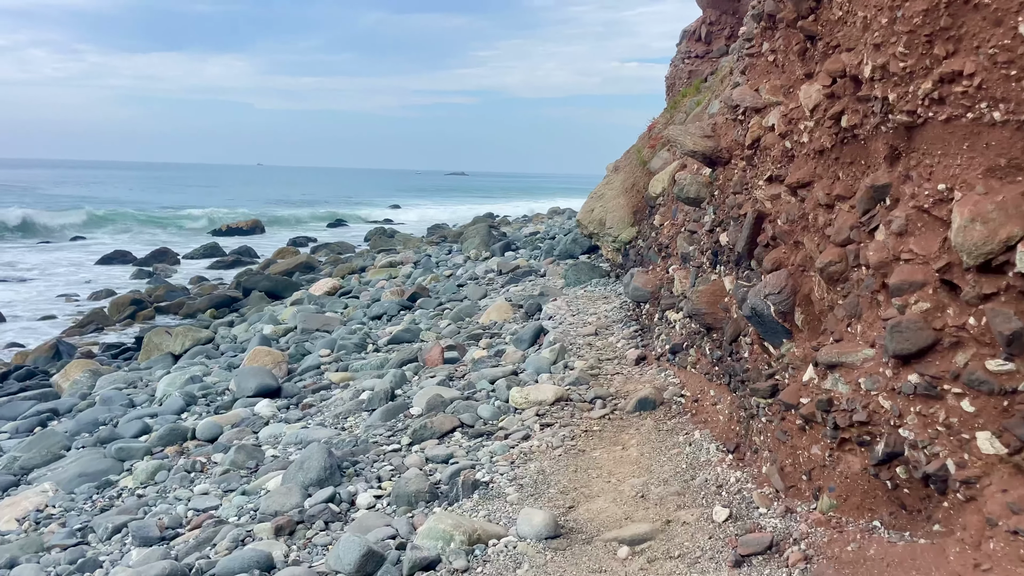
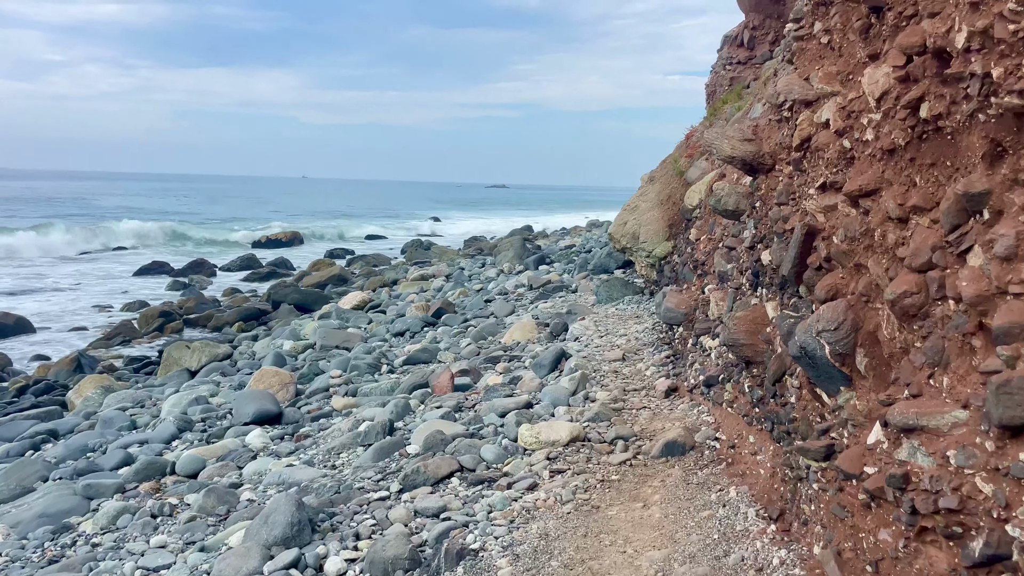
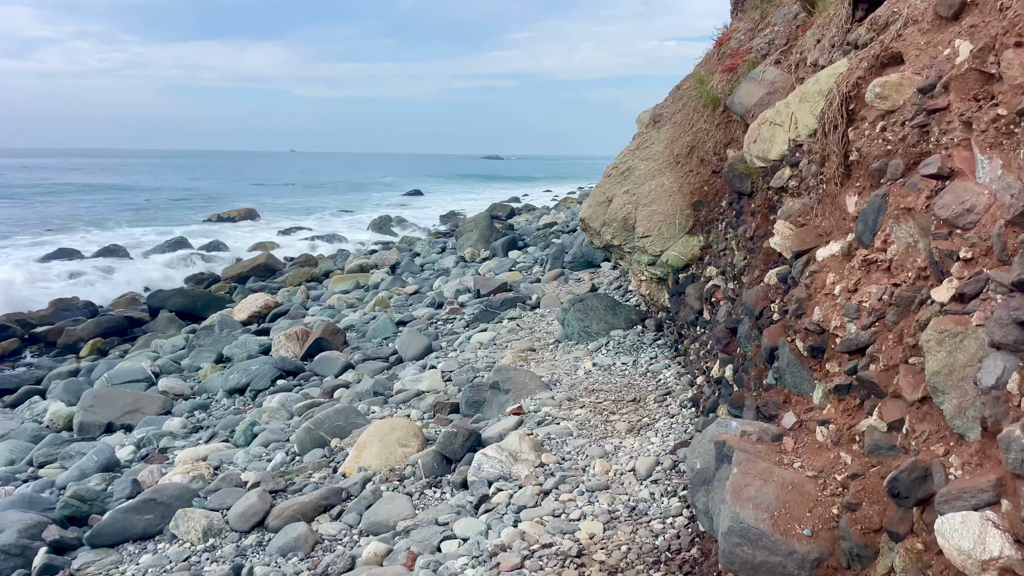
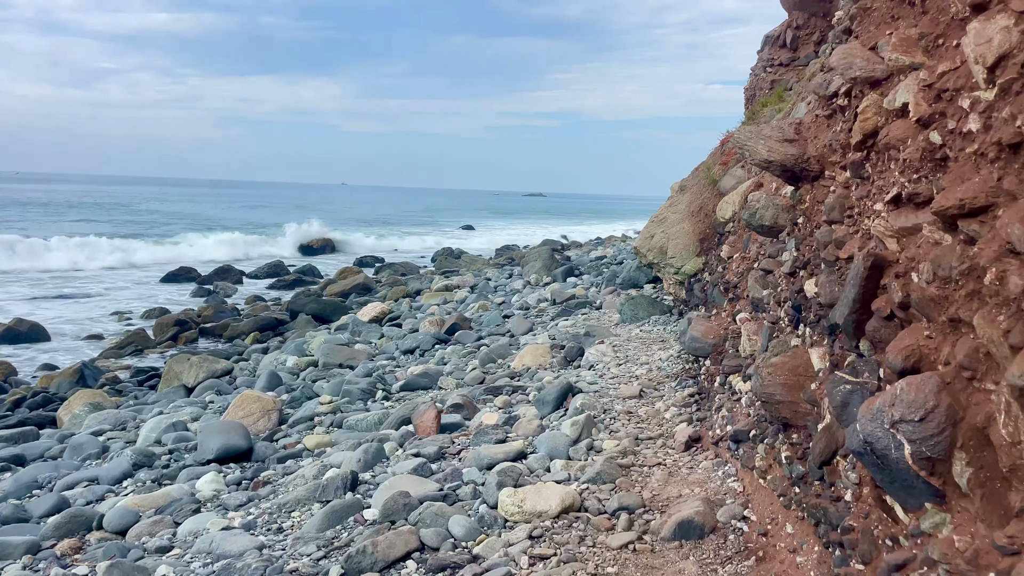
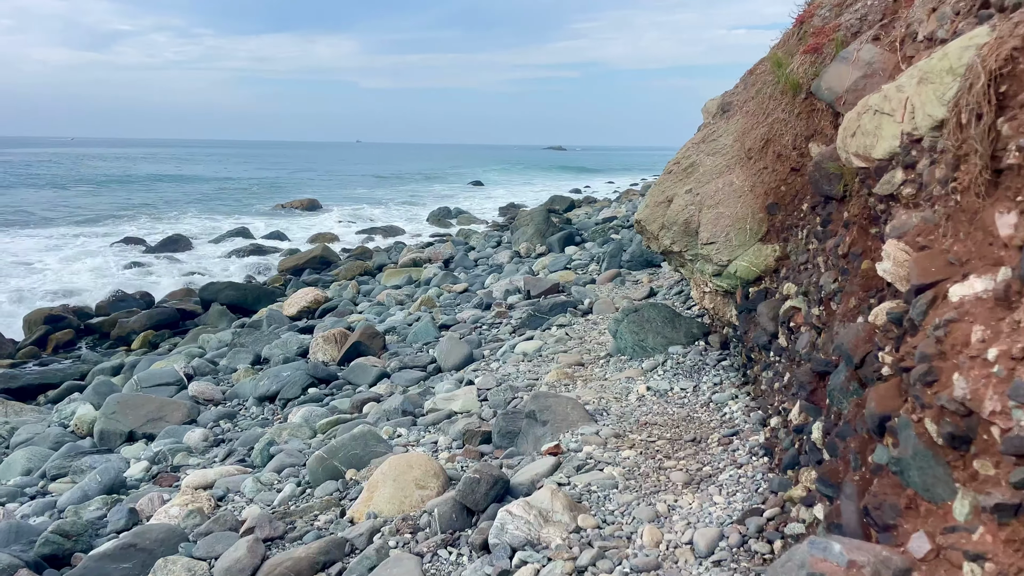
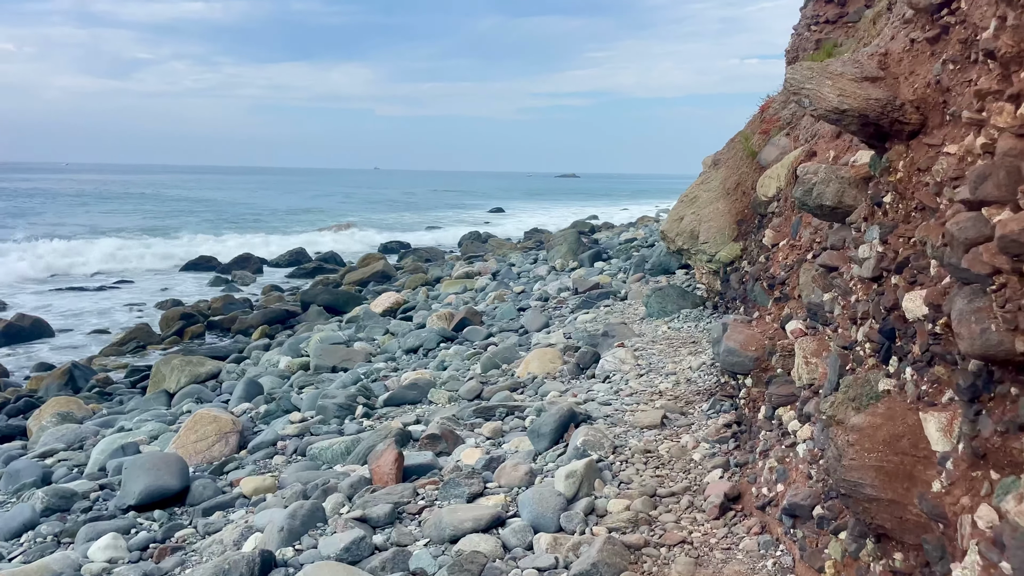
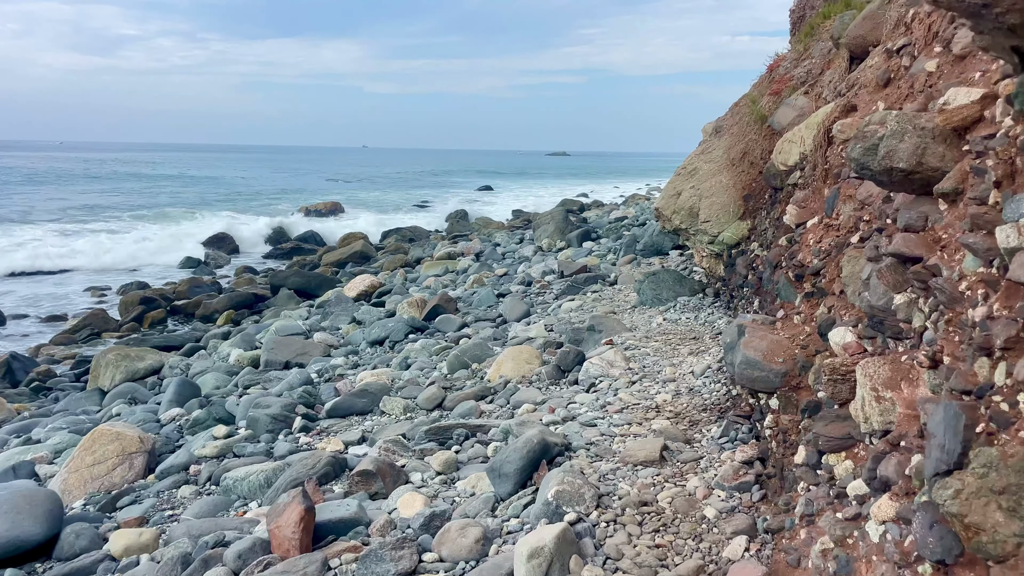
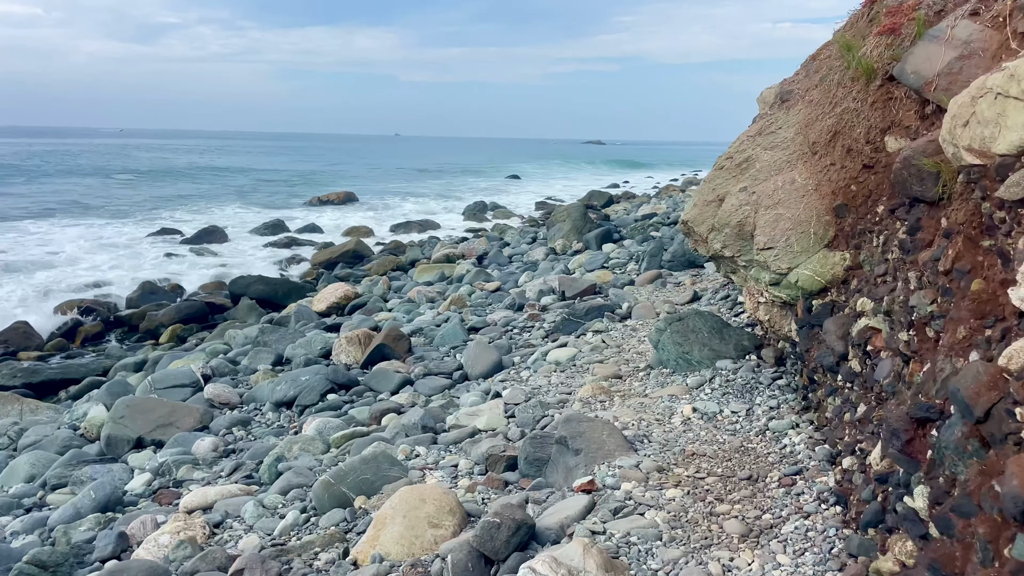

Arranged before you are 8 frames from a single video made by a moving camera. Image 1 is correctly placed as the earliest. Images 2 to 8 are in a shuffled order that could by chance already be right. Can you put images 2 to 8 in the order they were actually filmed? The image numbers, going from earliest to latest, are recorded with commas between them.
2, 4, 6, 7, 3, 5, 8
